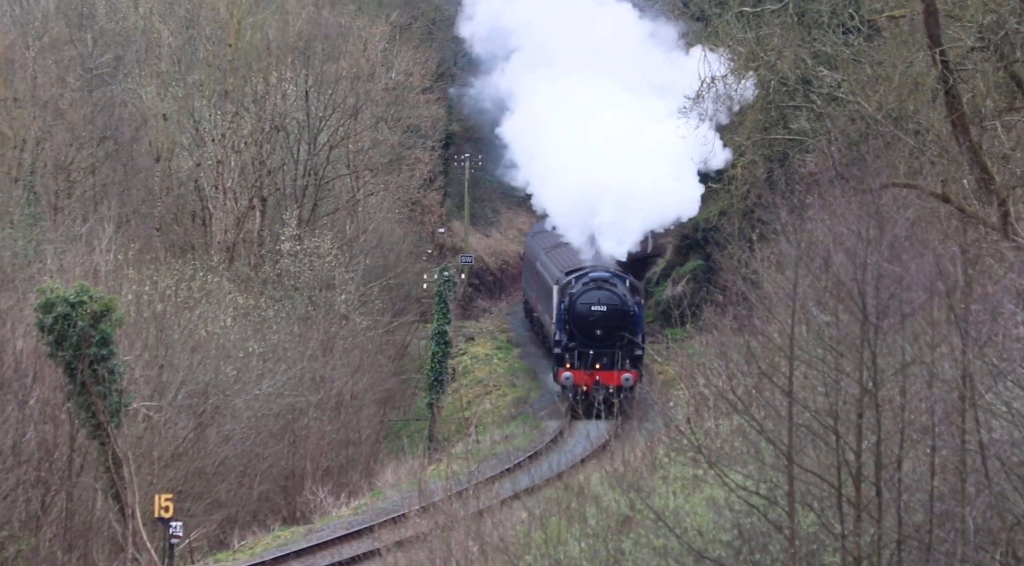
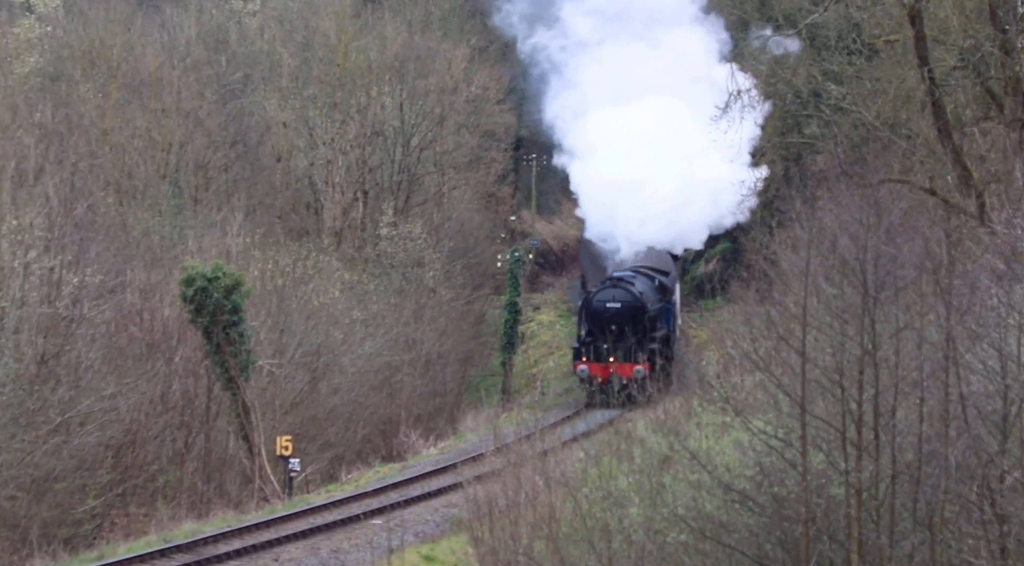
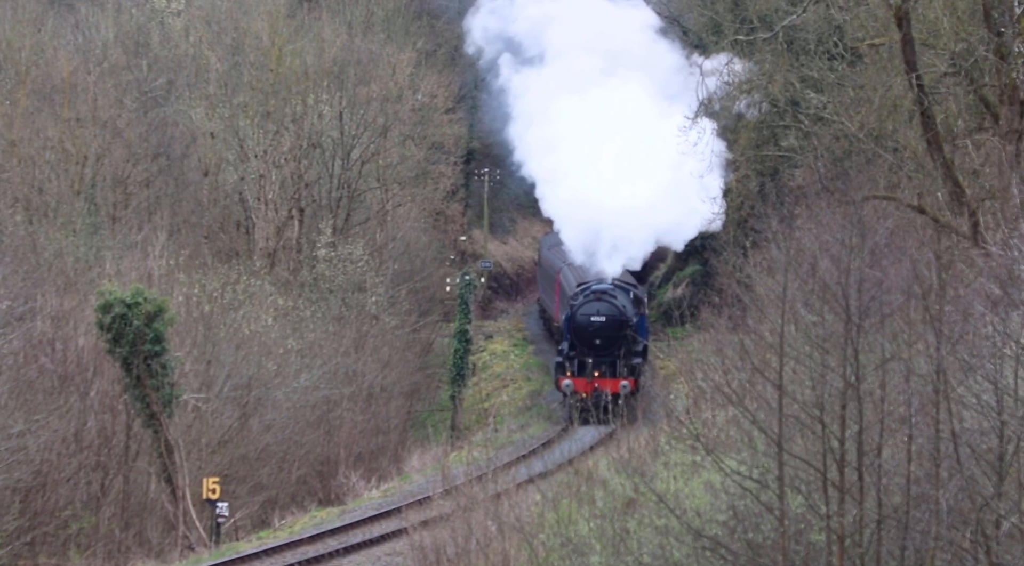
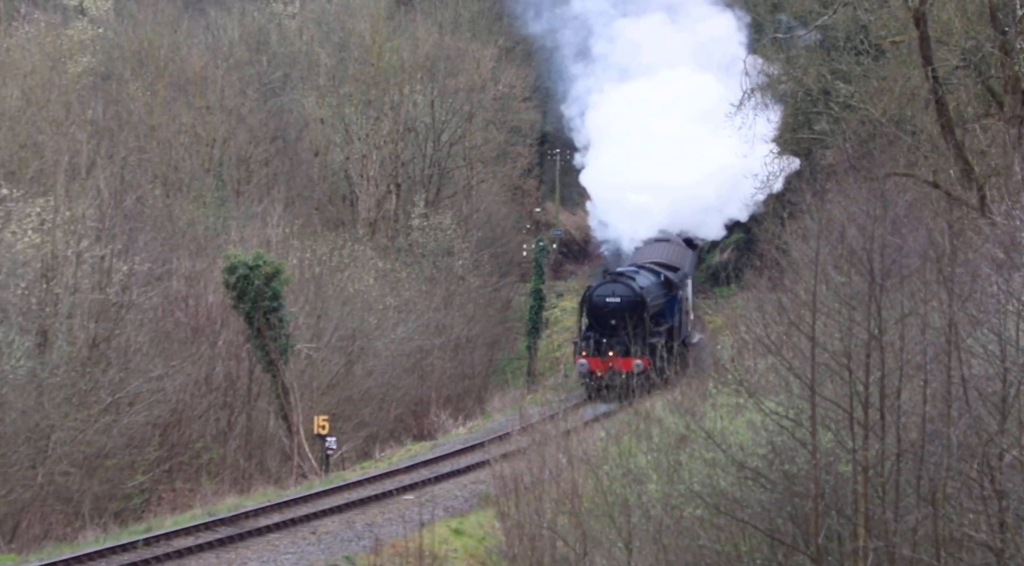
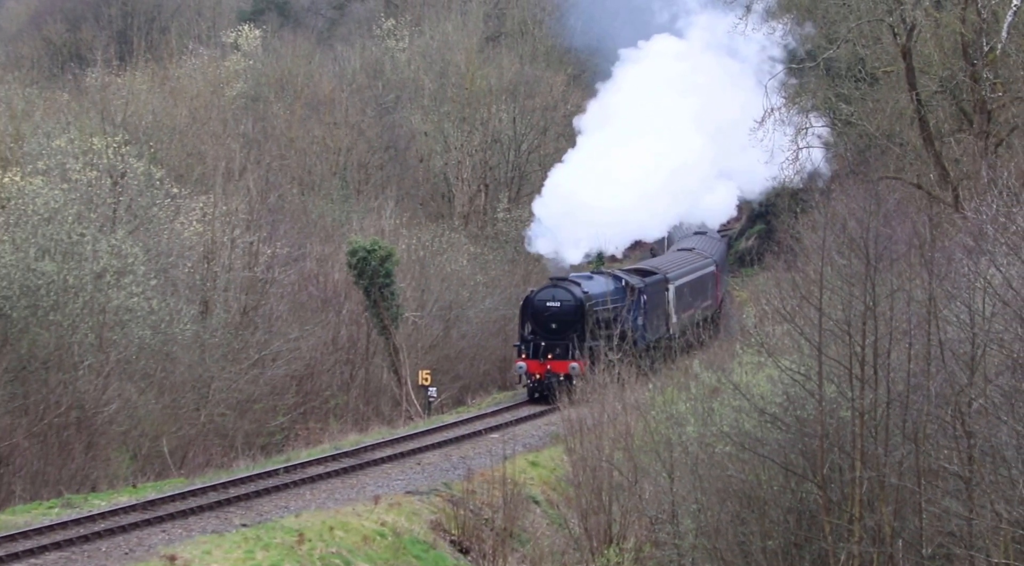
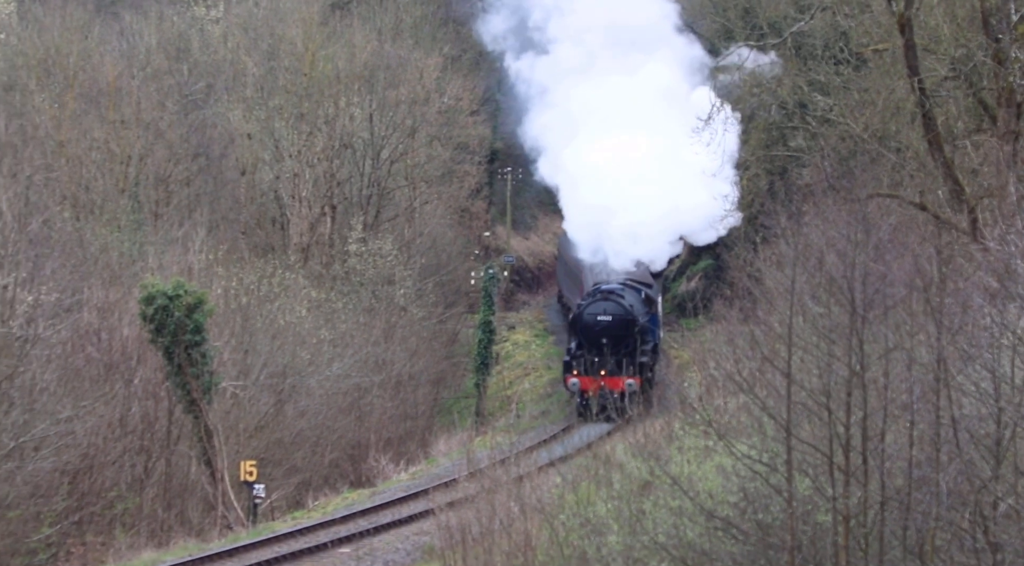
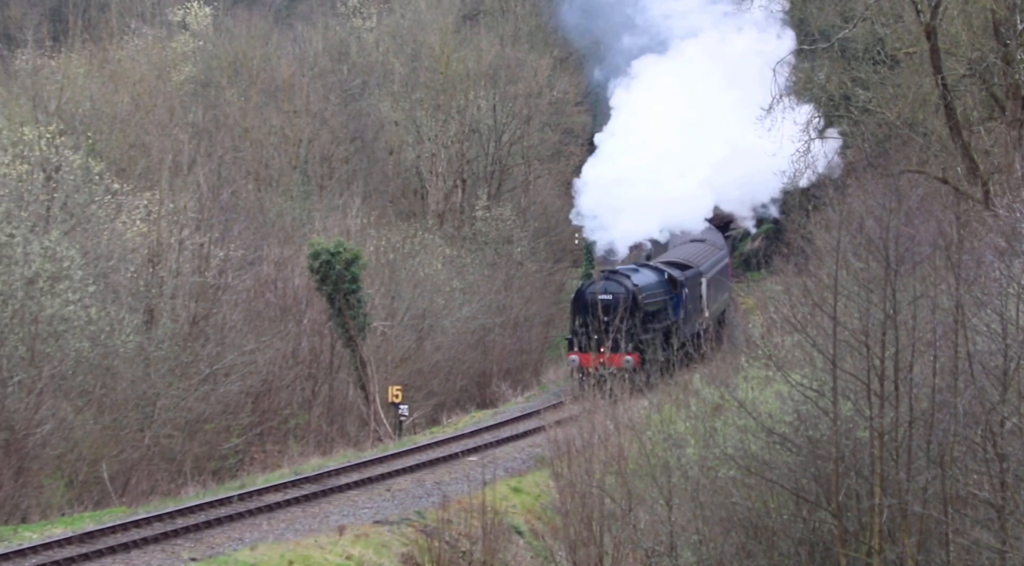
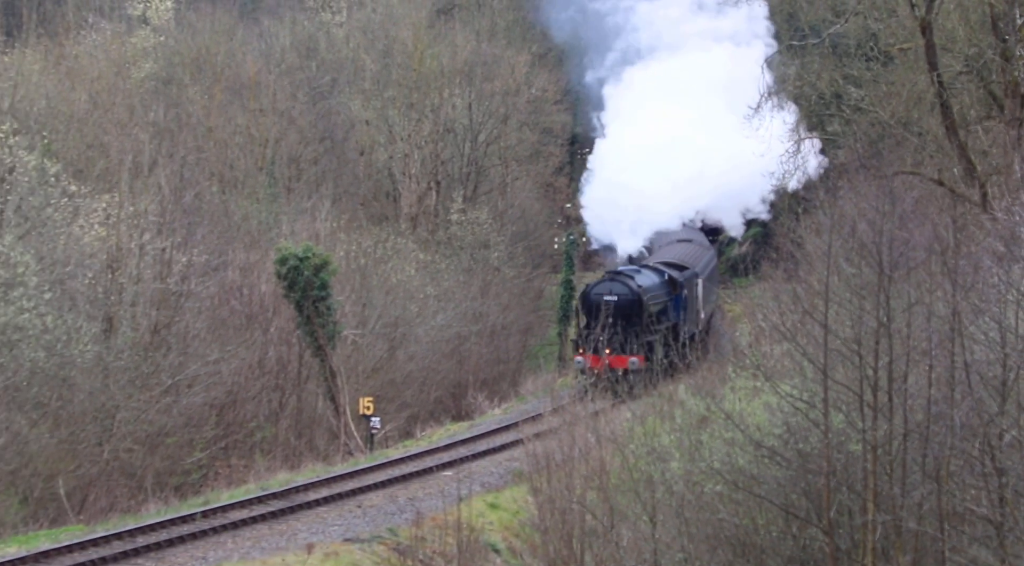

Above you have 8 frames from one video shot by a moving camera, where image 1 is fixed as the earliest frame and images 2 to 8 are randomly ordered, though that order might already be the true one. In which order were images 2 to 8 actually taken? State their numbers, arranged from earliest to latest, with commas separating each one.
3, 6, 2, 4, 8, 7, 5
